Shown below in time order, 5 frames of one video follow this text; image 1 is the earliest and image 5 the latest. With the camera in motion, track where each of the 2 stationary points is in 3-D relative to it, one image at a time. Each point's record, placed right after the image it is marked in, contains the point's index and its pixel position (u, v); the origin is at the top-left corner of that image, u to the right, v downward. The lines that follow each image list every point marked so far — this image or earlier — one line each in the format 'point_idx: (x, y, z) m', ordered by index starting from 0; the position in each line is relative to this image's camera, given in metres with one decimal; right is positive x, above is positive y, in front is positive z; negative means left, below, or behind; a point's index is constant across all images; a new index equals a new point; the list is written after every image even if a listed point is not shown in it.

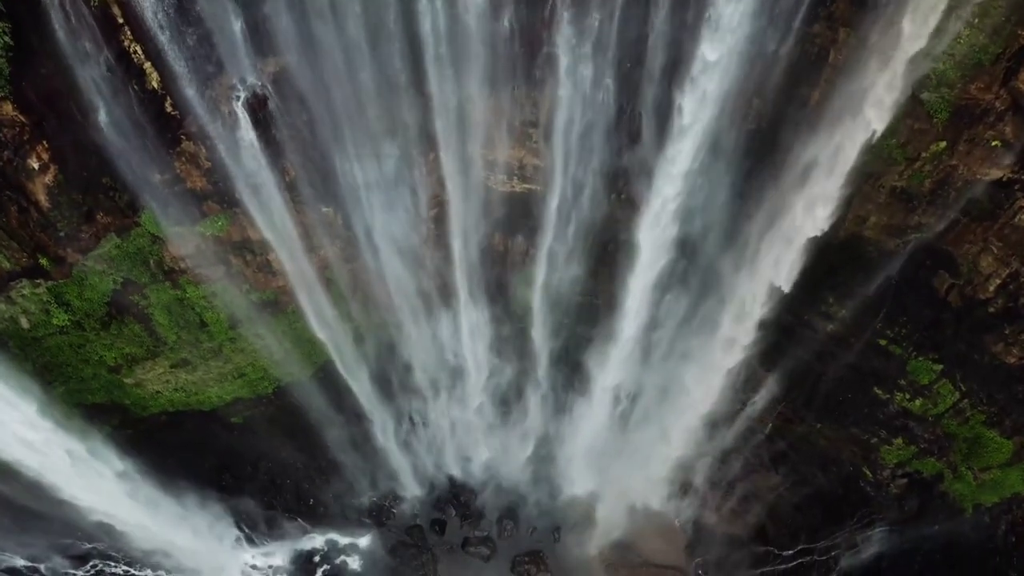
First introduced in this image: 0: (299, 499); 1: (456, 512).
0: (-4.1, -4.0, +13.1) m
1: (-1.1, -4.3, +13.2) m
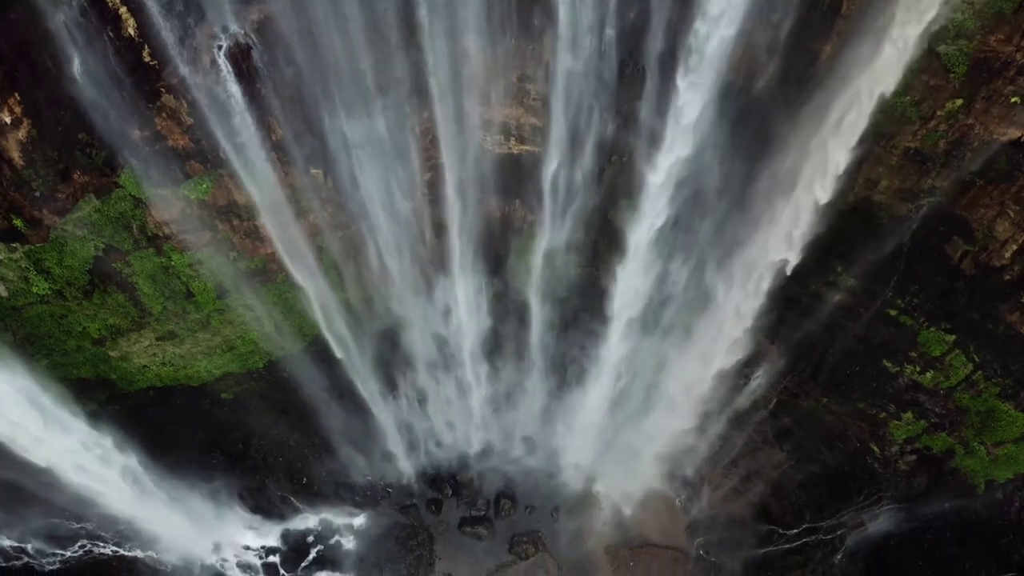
0: (-4.1, -3.5, +12.8) m
1: (-1.1, -3.8, +12.9) m
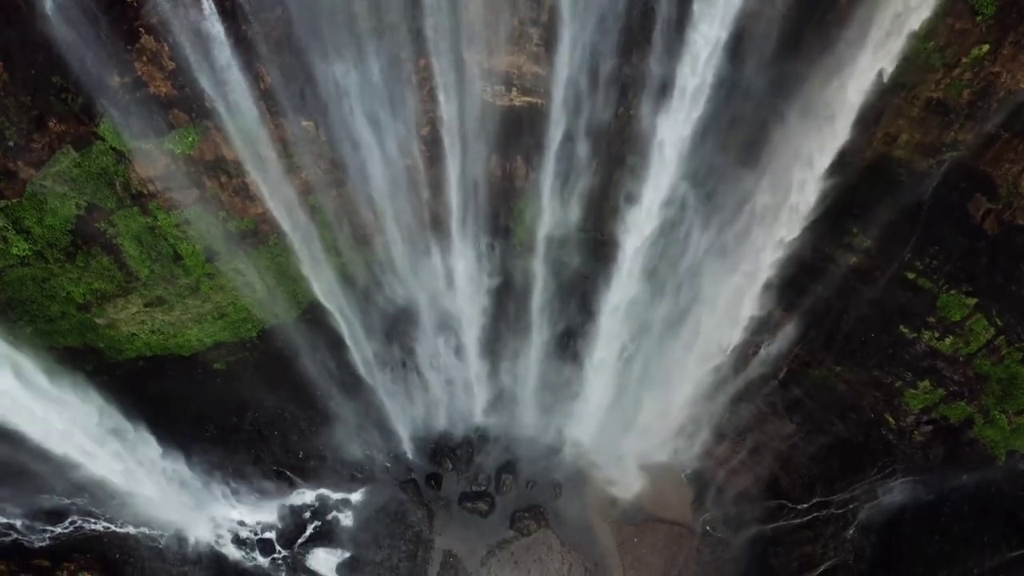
0: (-4.1, -3.0, +12.4) m
1: (-1.1, -3.2, +12.5) m
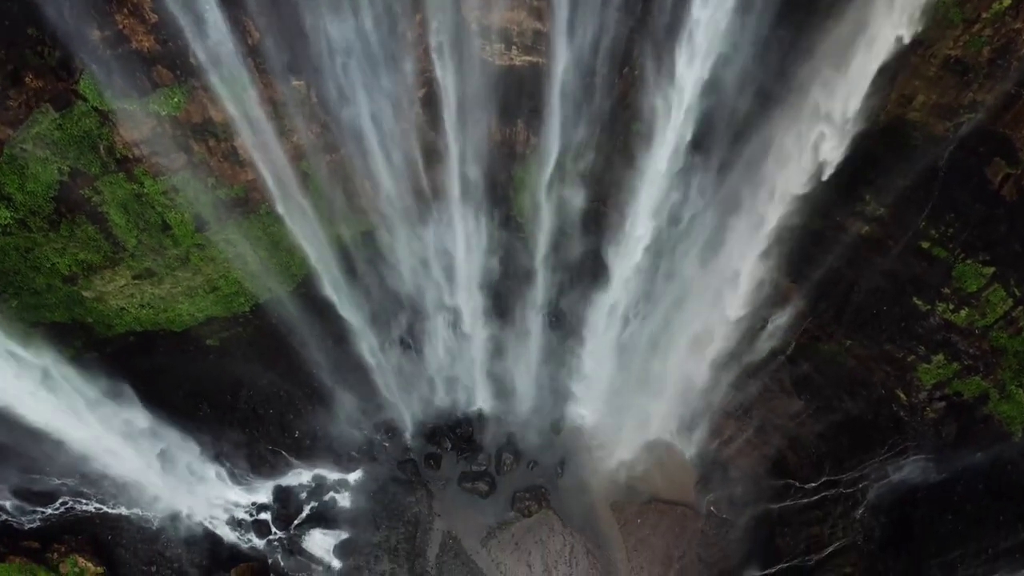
0: (-4.0, -2.5, +12.1) m
1: (-1.1, -2.8, +12.2) m
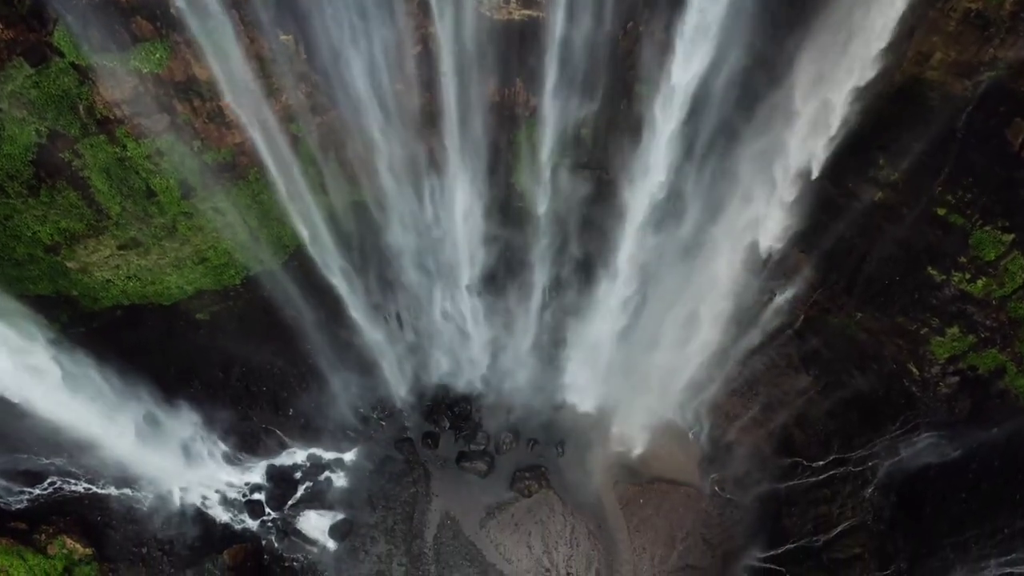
0: (-4.0, -2.1, +11.8) m
1: (-1.1, -2.3, +11.9) m
